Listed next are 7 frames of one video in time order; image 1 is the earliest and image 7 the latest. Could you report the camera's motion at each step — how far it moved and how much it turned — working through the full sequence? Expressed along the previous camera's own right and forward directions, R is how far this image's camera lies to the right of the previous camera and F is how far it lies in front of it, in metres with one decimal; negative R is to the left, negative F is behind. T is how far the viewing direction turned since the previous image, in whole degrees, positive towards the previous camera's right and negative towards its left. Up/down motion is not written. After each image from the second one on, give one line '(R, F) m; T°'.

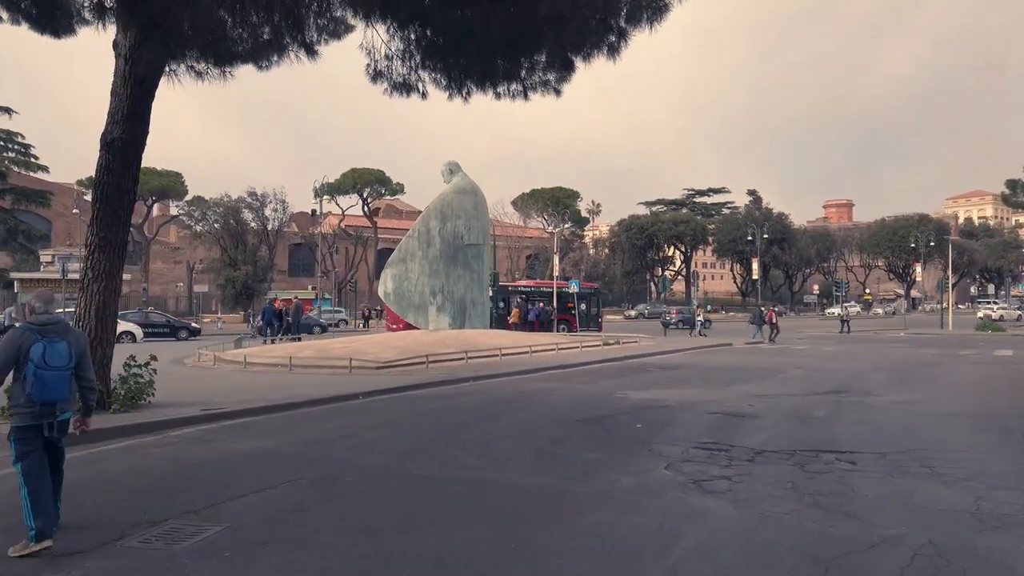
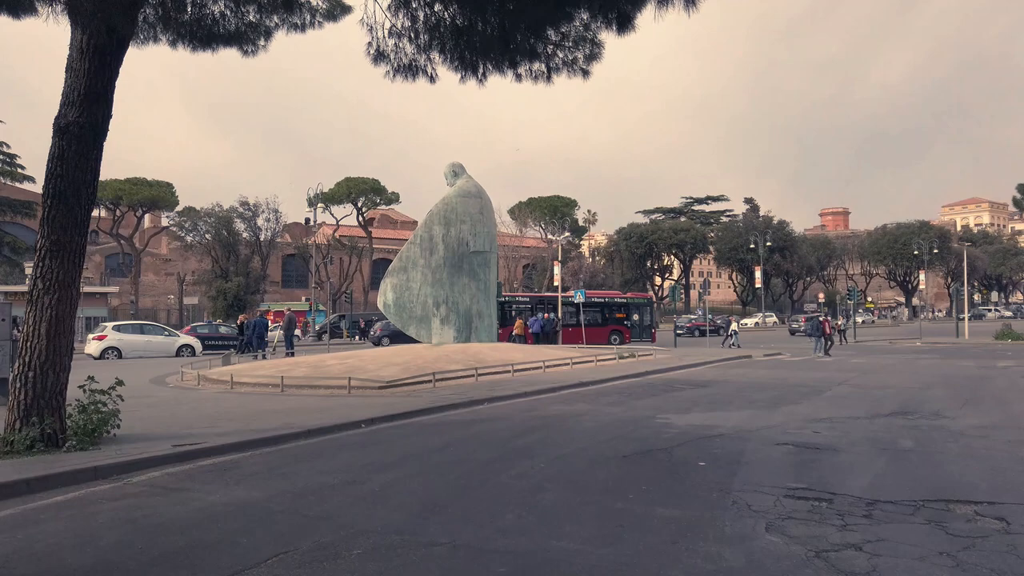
(-0.5, +1.9) m; 0°
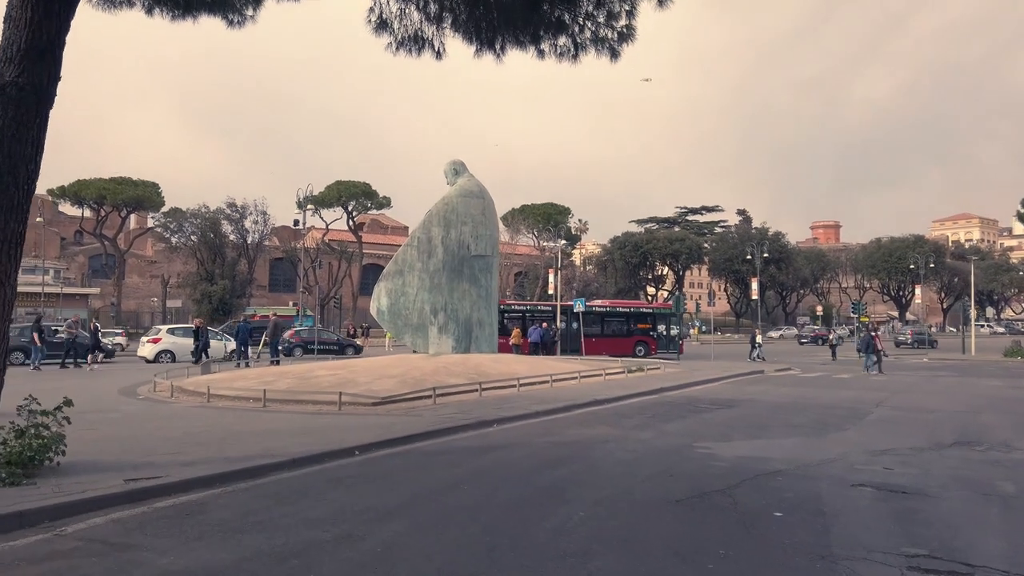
(-0.5, +1.7) m; +1°
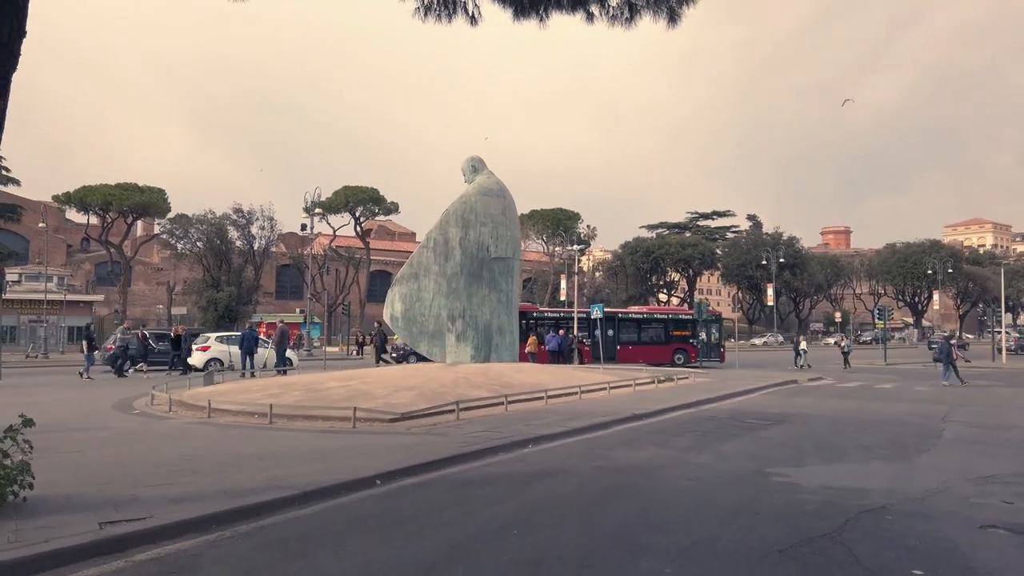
(-0.5, +1.5) m; 0°
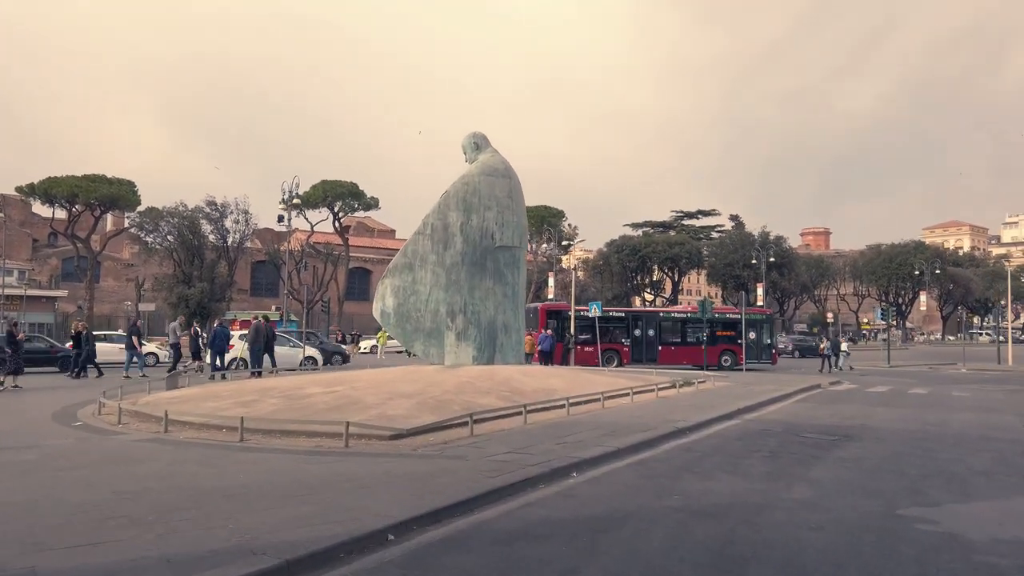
(-0.8, +2.5) m; +2°
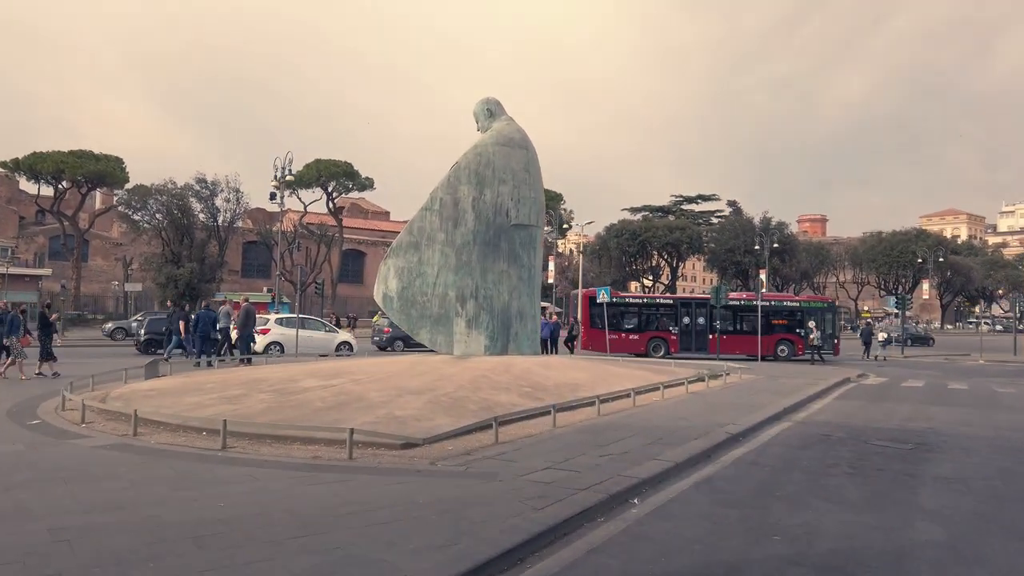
(-0.6, +1.8) m; +1°
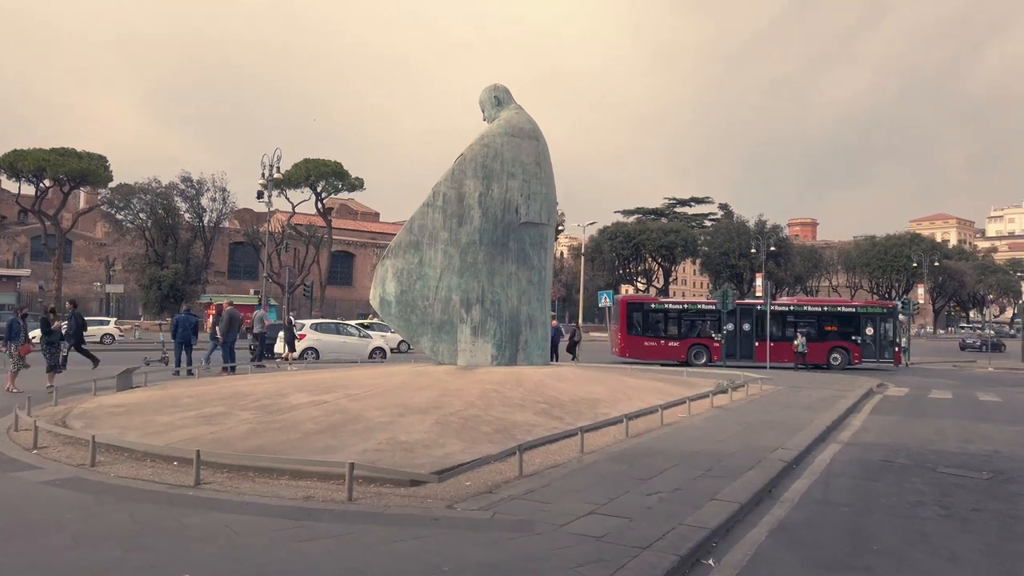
(-0.5, +1.5) m; +1°
